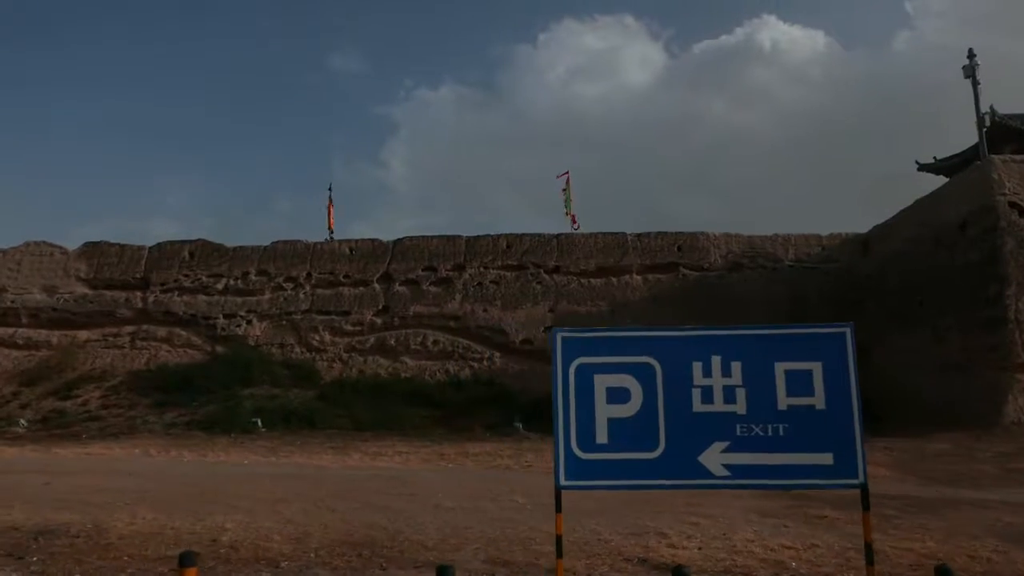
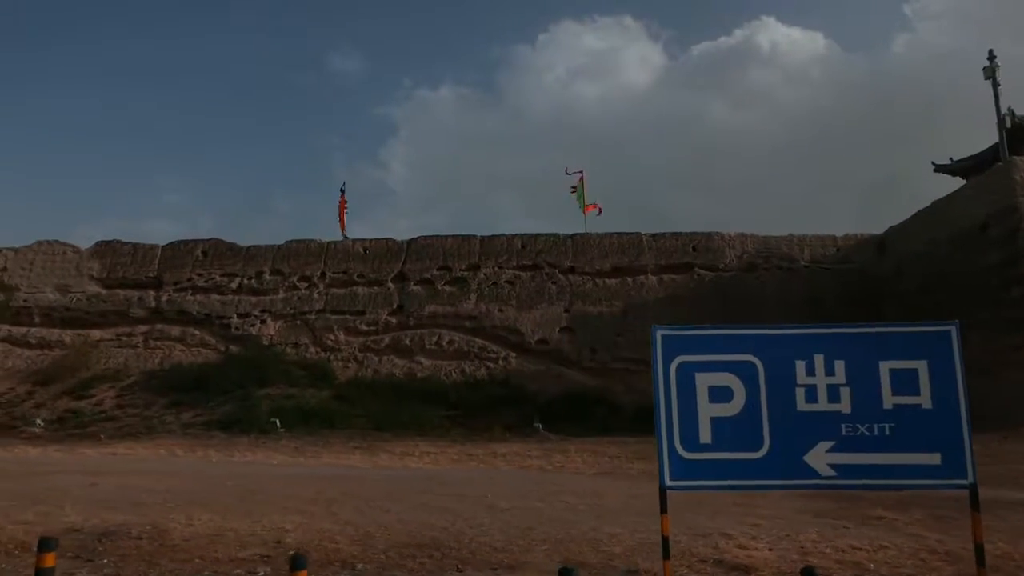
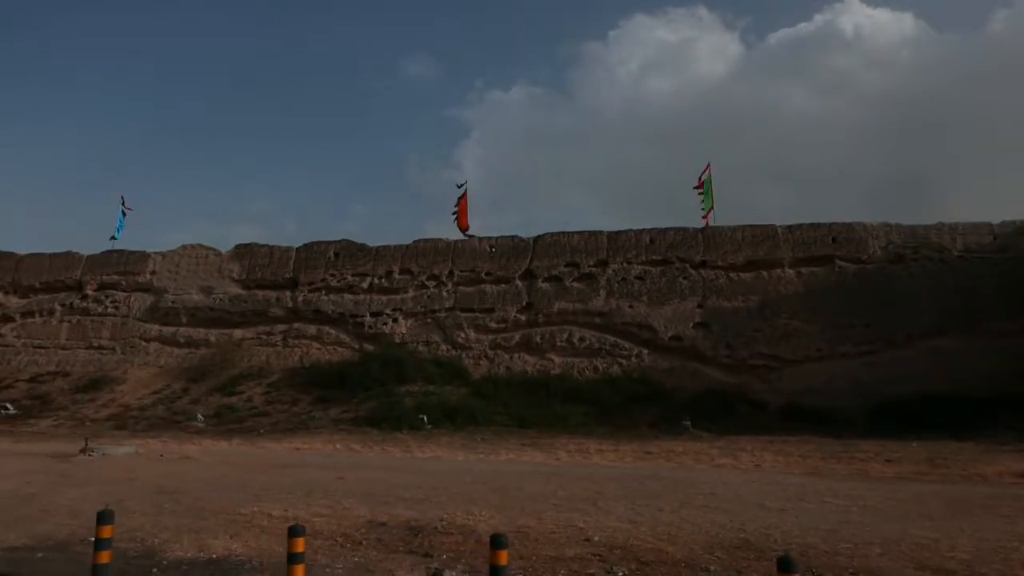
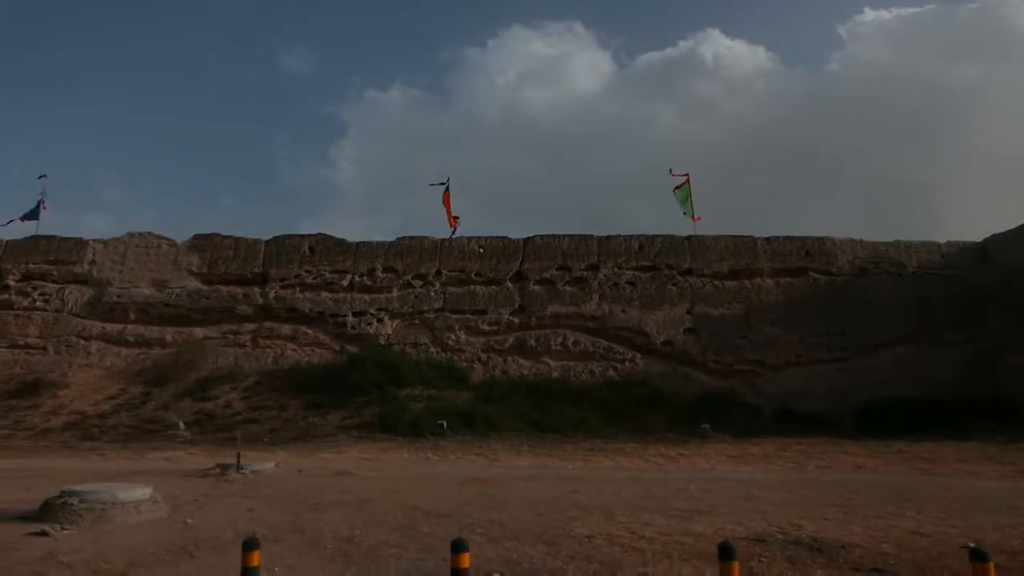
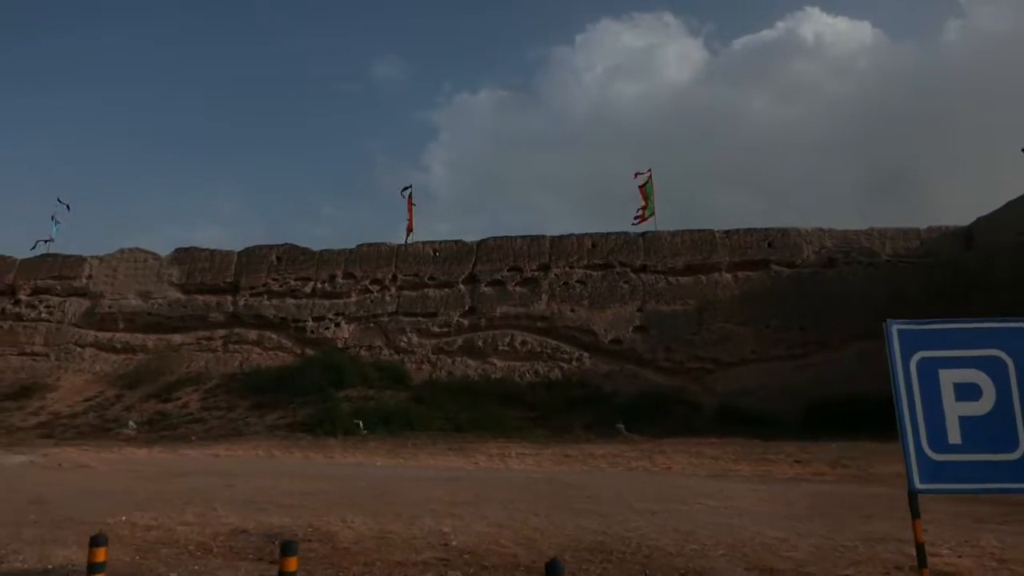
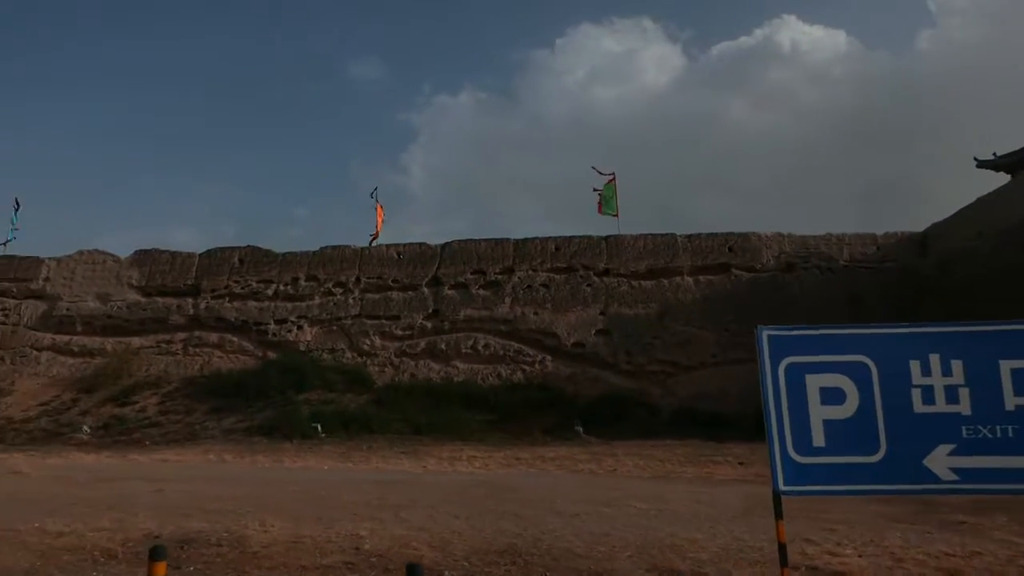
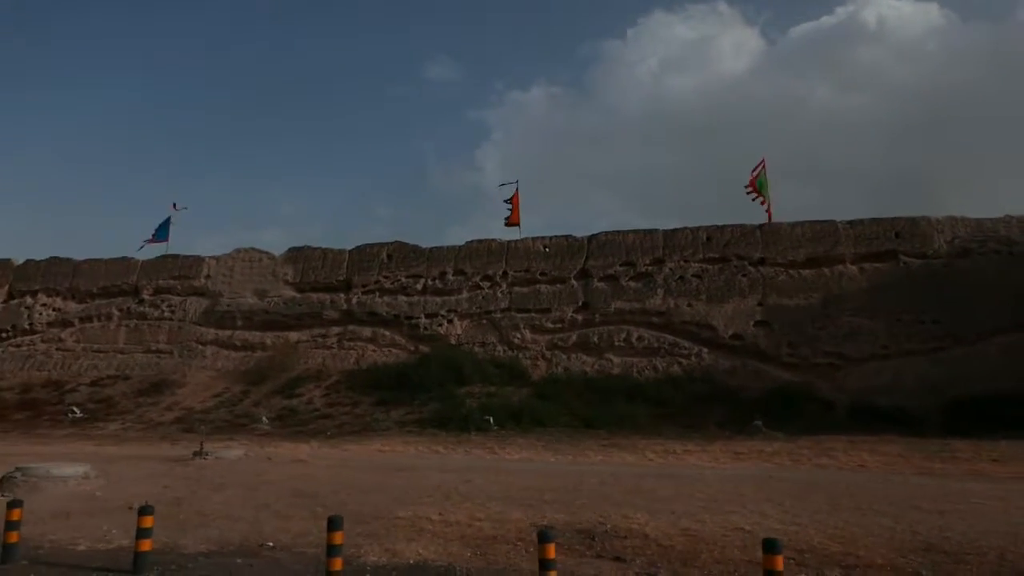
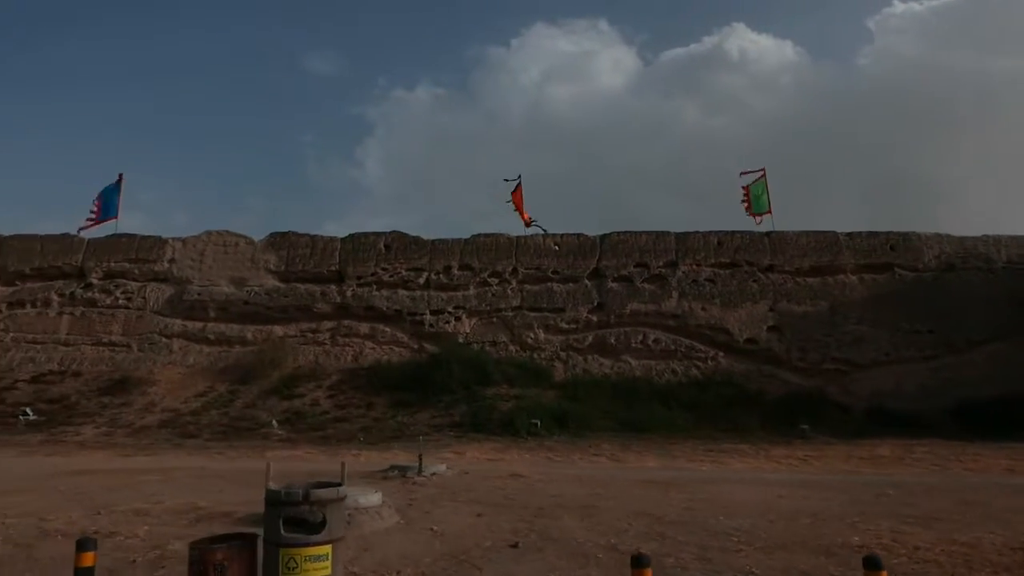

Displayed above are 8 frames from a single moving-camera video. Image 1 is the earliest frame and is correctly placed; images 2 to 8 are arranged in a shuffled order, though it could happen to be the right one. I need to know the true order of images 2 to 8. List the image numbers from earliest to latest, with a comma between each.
2, 6, 5, 3, 7, 4, 8
